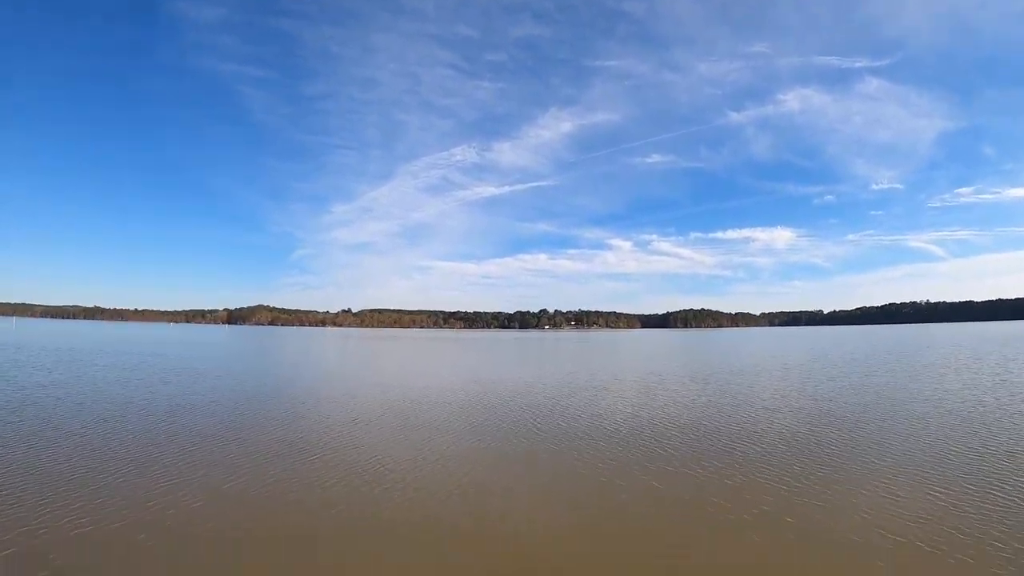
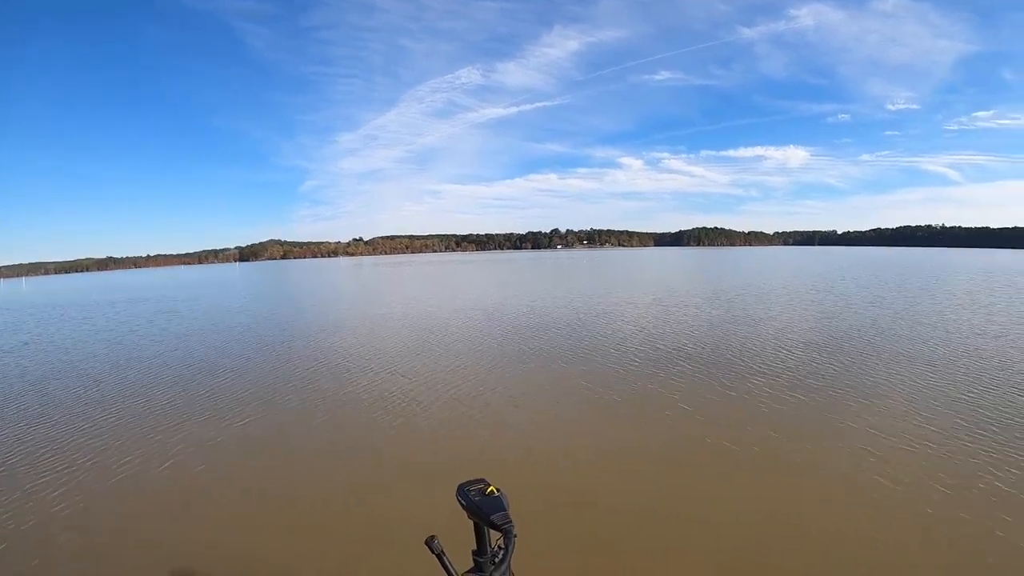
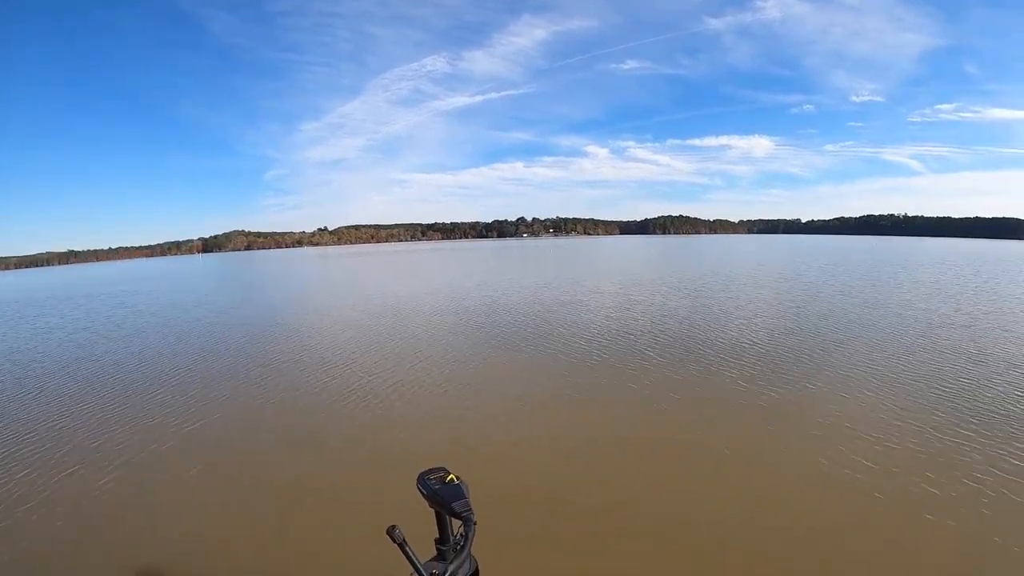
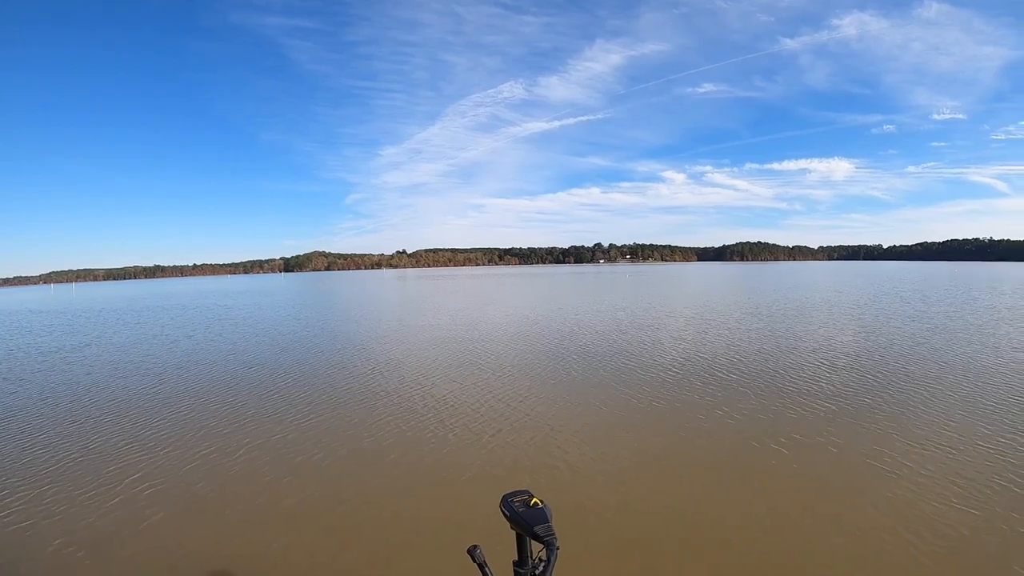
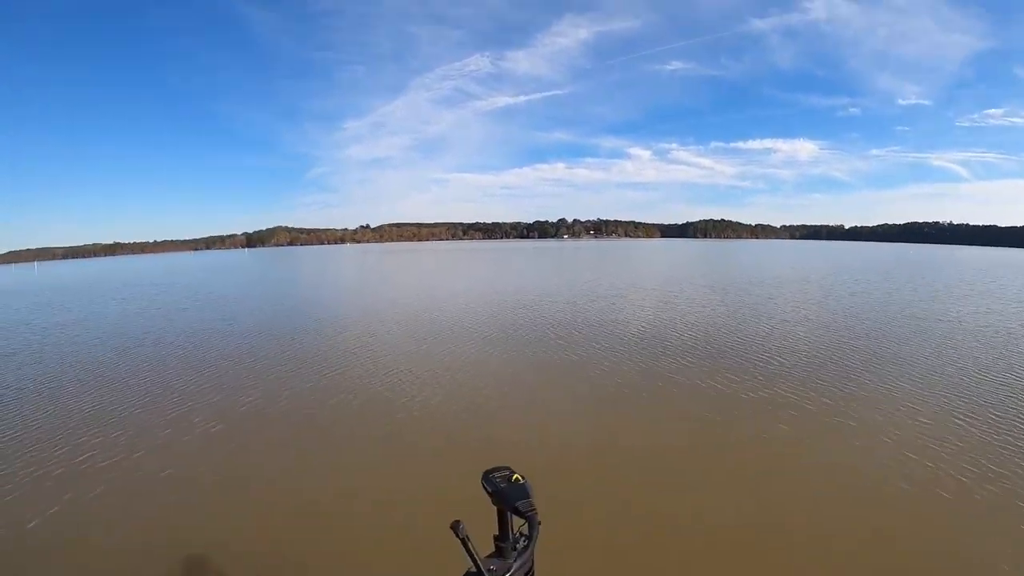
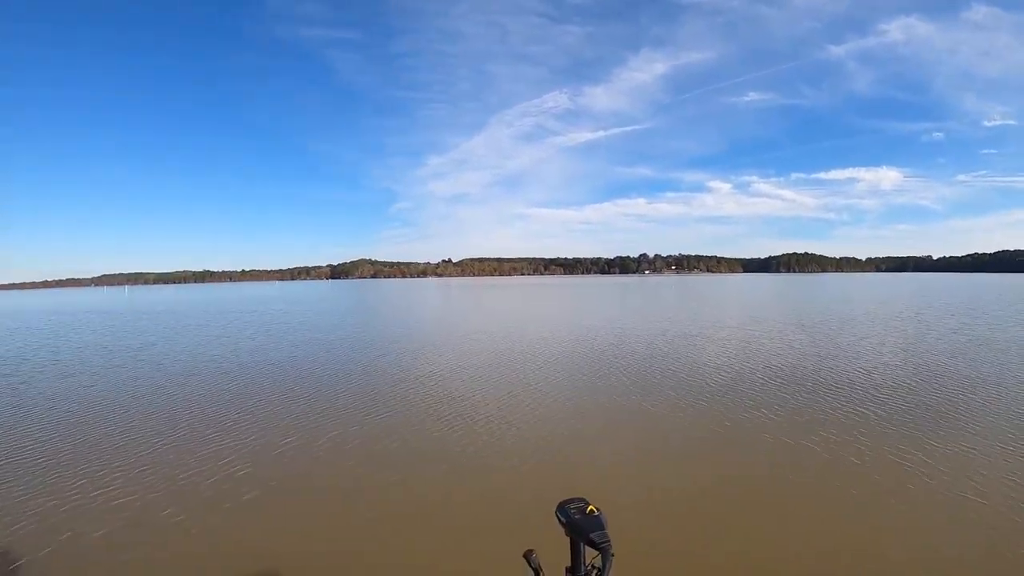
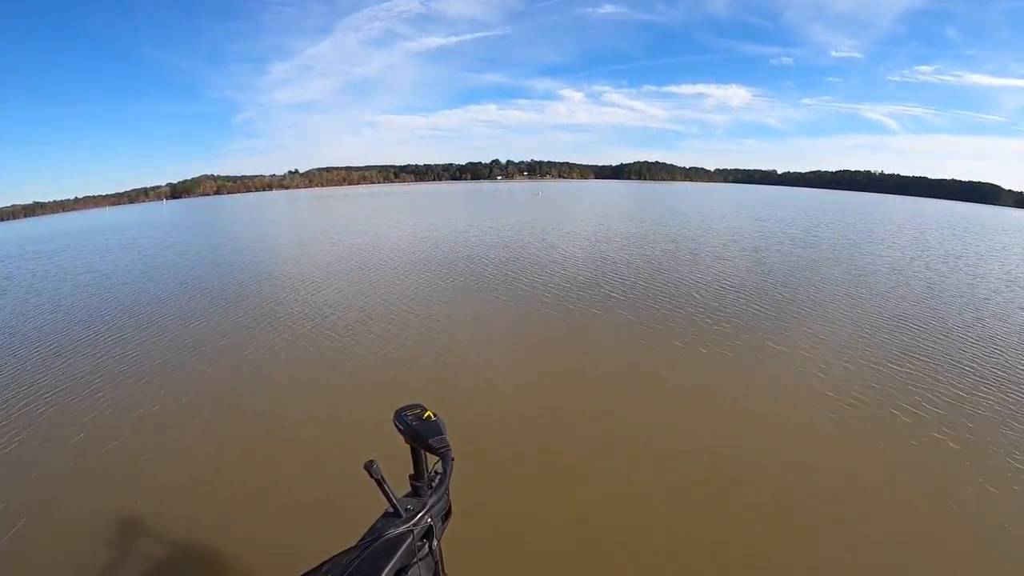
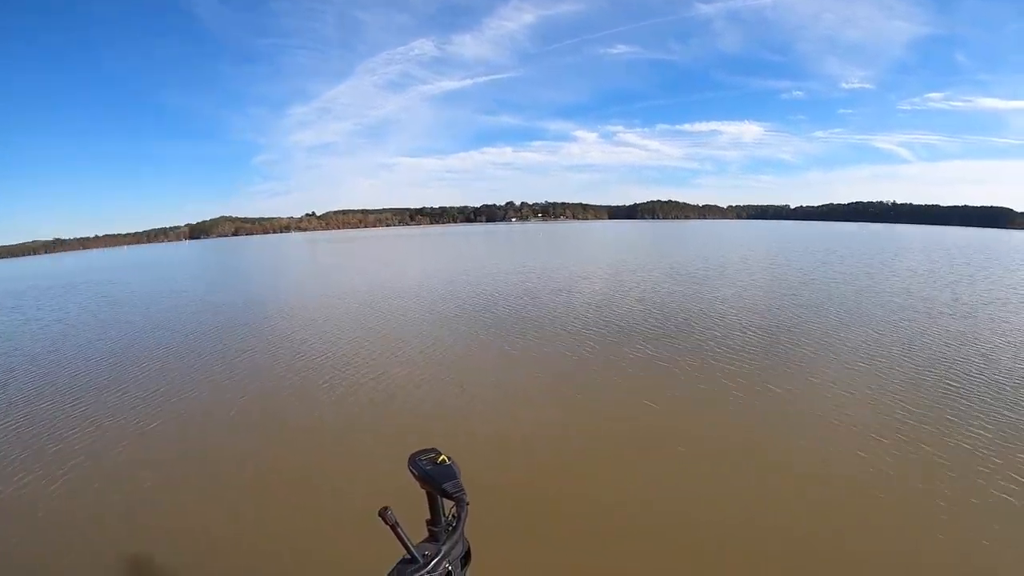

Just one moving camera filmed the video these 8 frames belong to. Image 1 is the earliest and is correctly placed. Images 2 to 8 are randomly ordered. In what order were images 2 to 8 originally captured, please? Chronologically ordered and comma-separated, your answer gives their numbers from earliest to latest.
5, 6, 4, 2, 3, 8, 7
